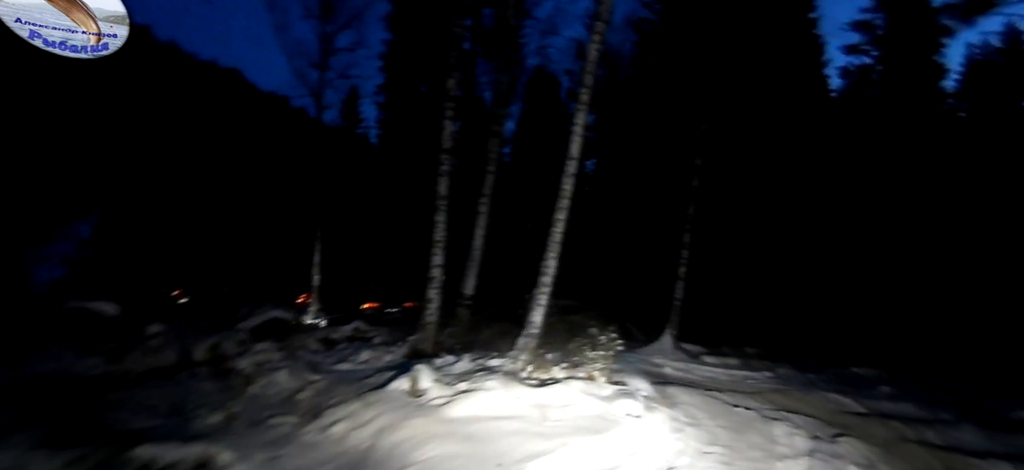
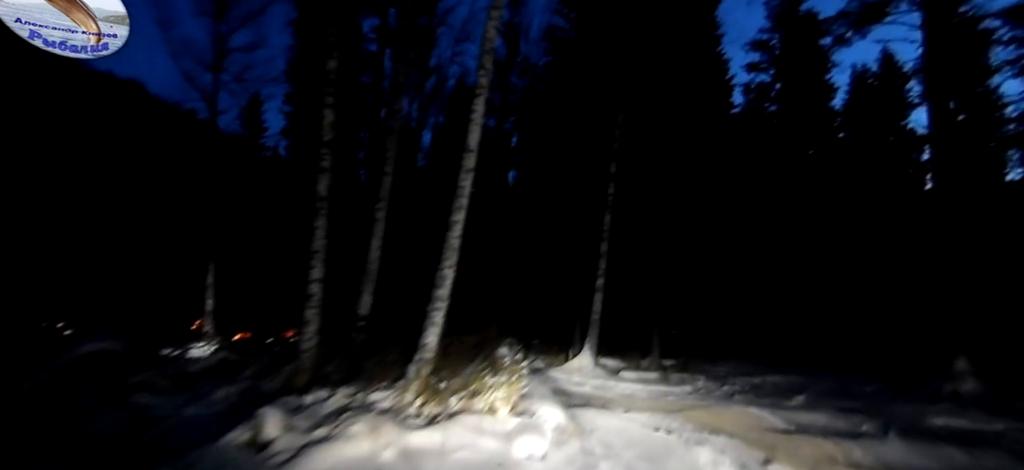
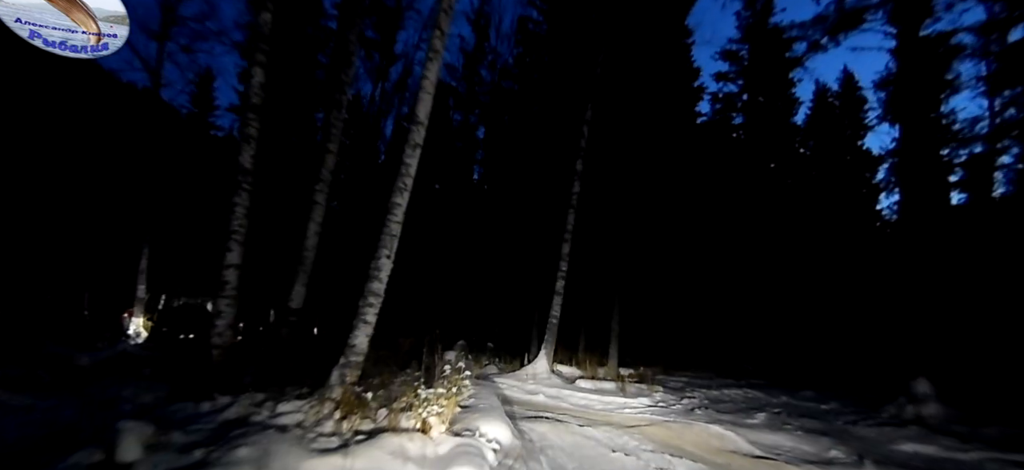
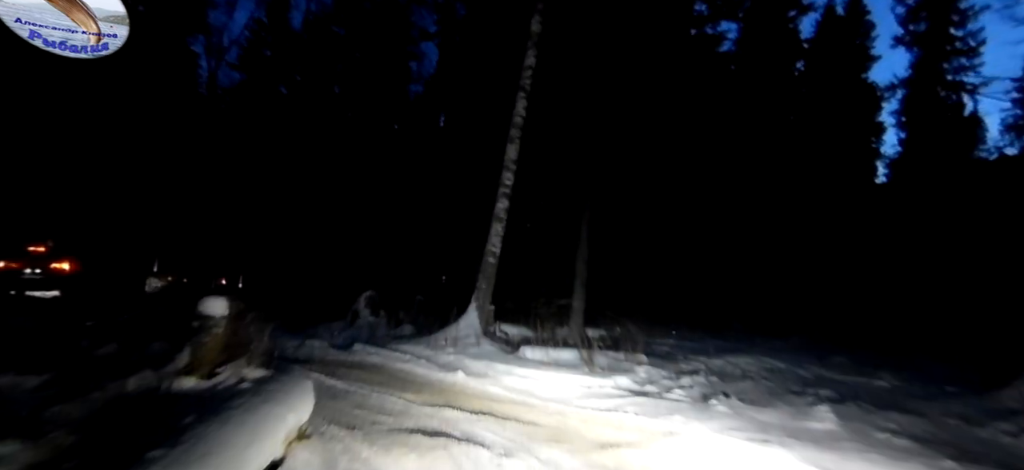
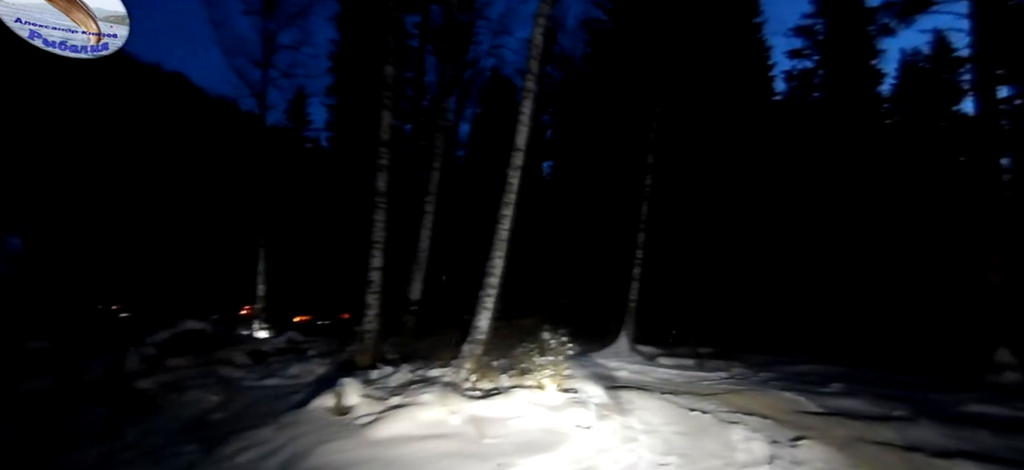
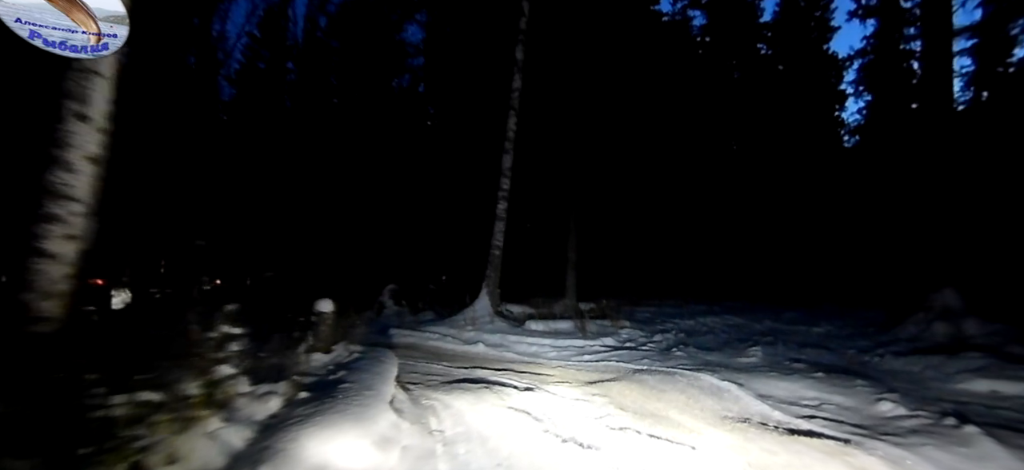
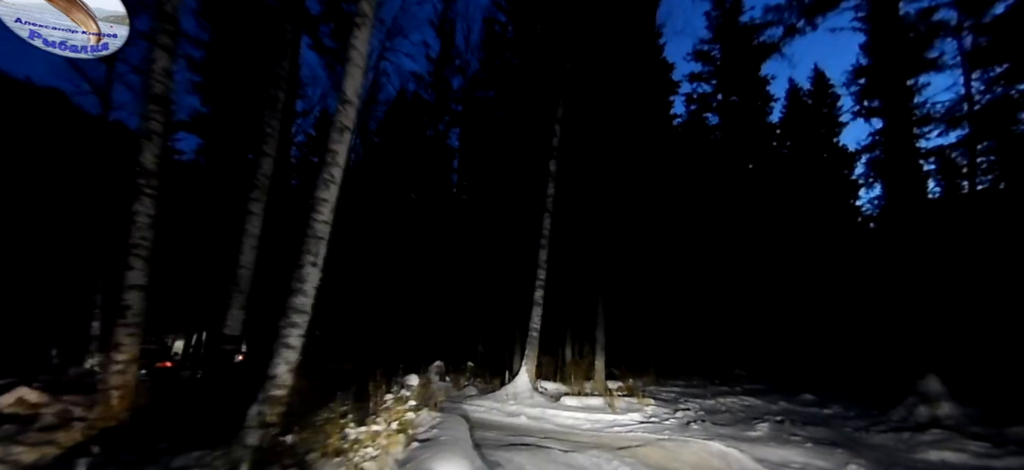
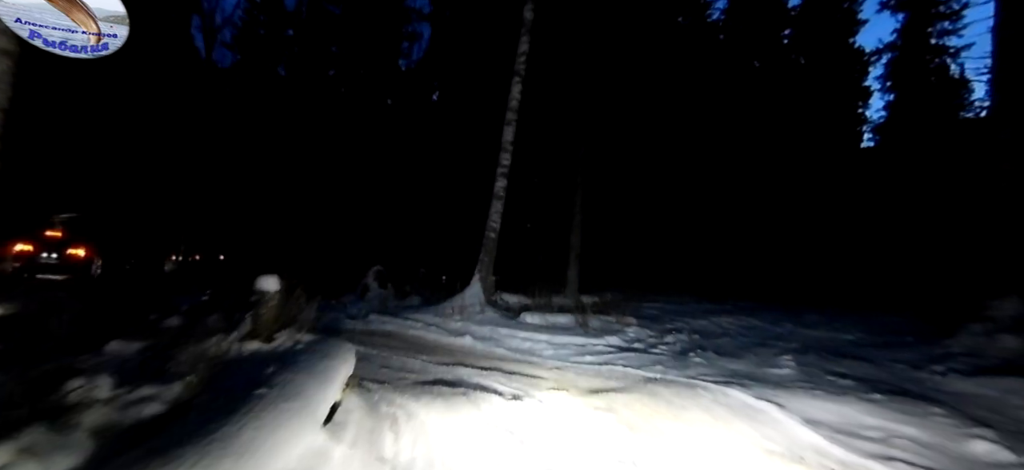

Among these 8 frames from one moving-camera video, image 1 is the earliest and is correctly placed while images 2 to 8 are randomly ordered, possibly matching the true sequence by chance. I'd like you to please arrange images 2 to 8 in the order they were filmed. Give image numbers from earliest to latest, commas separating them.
5, 2, 3, 7, 6, 8, 4
